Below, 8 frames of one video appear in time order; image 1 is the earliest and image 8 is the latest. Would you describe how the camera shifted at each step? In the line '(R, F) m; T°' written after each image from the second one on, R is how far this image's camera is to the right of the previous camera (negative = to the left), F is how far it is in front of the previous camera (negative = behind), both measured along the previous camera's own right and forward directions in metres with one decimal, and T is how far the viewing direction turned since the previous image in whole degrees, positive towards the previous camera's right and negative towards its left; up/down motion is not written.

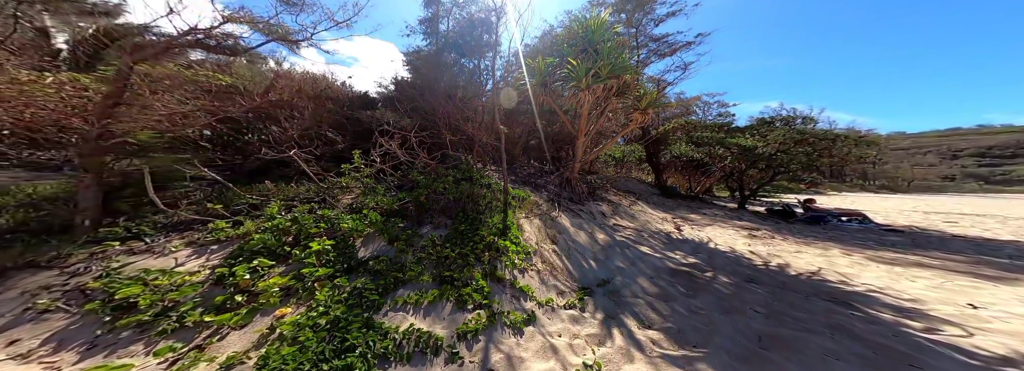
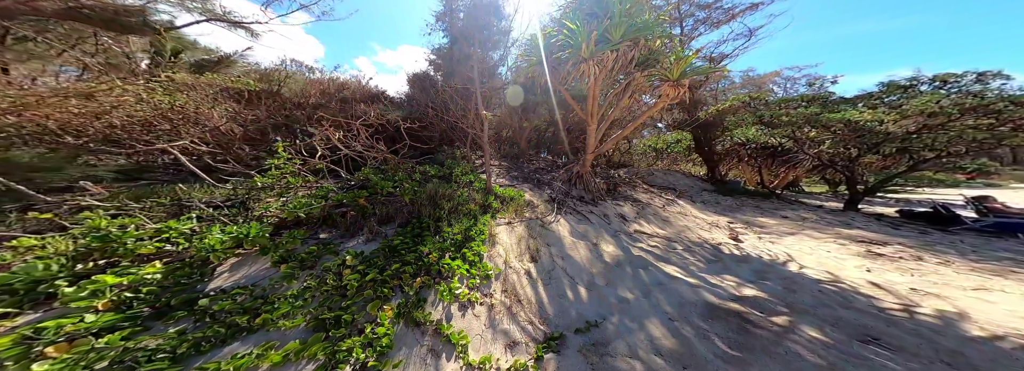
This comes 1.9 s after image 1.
(+0.6, +0.6) m; -10°
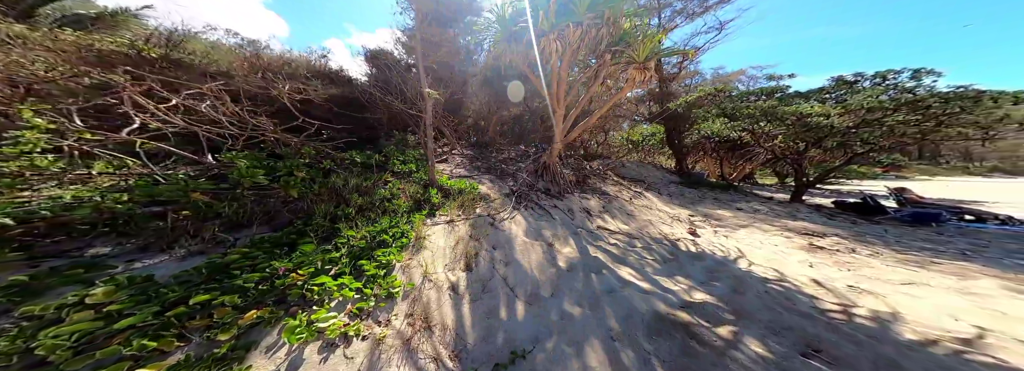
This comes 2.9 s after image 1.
(+0.3, +0.3) m; +5°
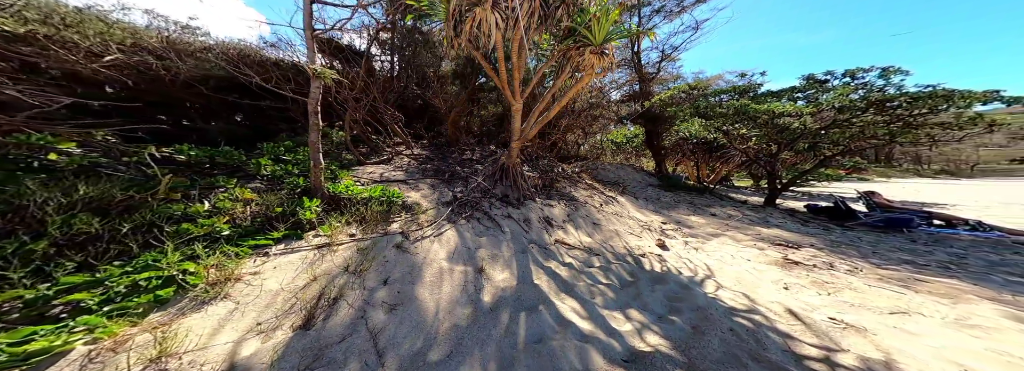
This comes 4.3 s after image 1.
(+0.6, +0.4) m; +3°
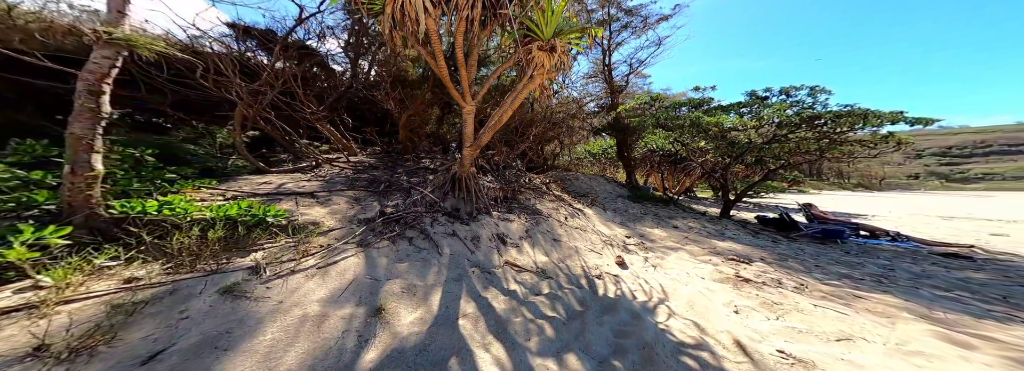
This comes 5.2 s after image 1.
(+0.4, +0.3) m; +5°
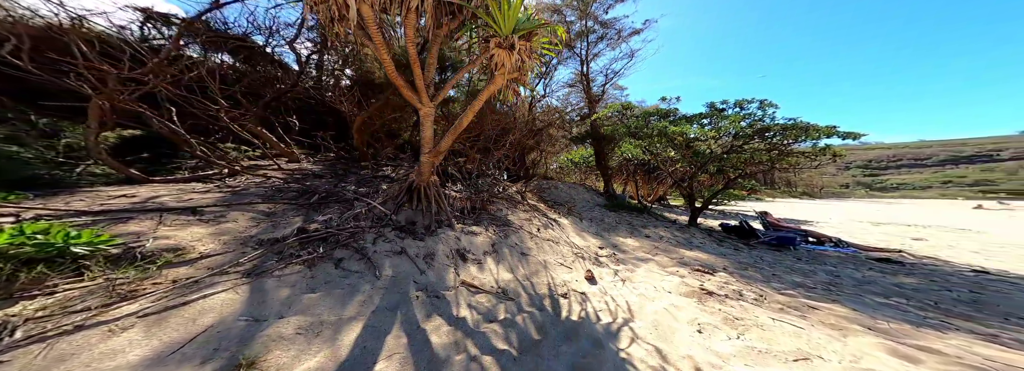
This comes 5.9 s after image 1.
(+0.3, +0.2) m; +5°
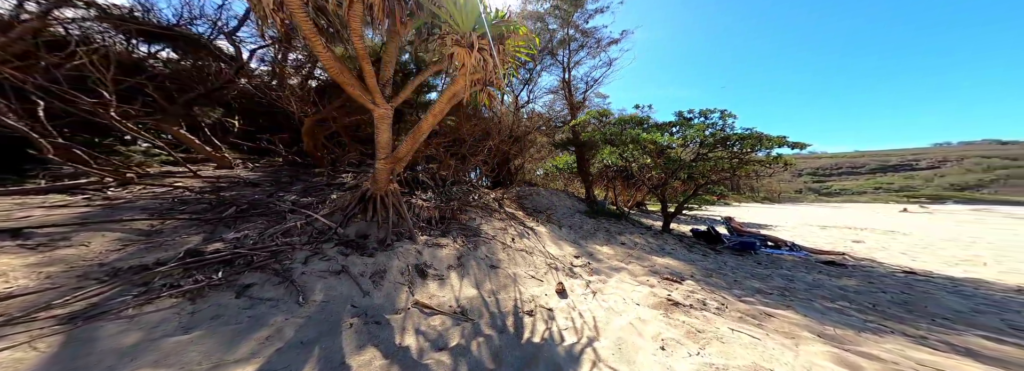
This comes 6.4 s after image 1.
(+0.3, +0.2) m; +4°
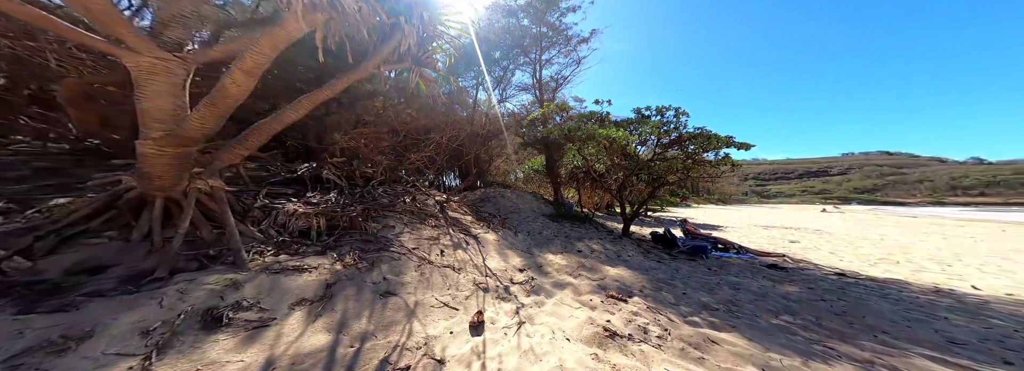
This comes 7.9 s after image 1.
(+1.1, +0.9) m; +5°
